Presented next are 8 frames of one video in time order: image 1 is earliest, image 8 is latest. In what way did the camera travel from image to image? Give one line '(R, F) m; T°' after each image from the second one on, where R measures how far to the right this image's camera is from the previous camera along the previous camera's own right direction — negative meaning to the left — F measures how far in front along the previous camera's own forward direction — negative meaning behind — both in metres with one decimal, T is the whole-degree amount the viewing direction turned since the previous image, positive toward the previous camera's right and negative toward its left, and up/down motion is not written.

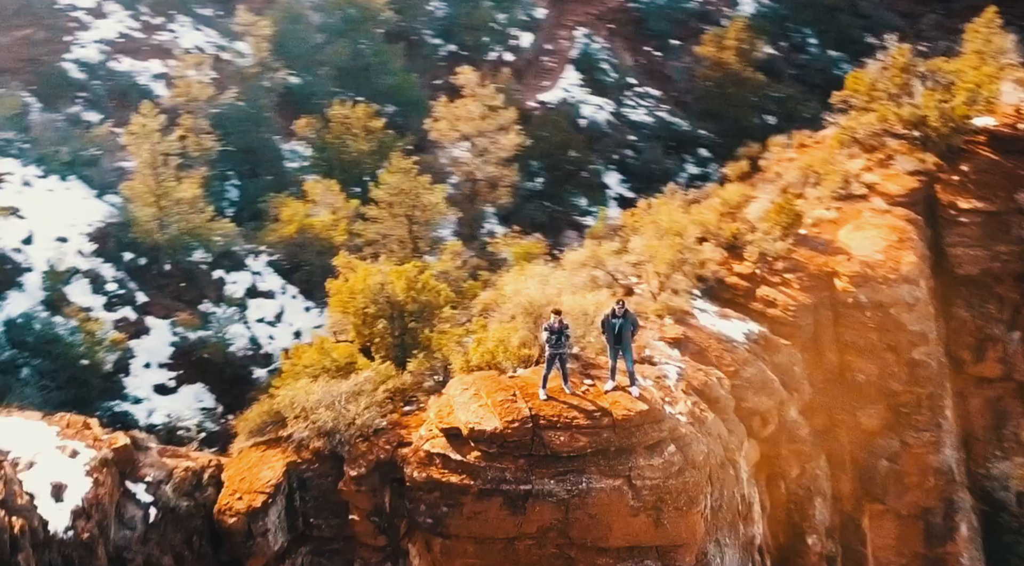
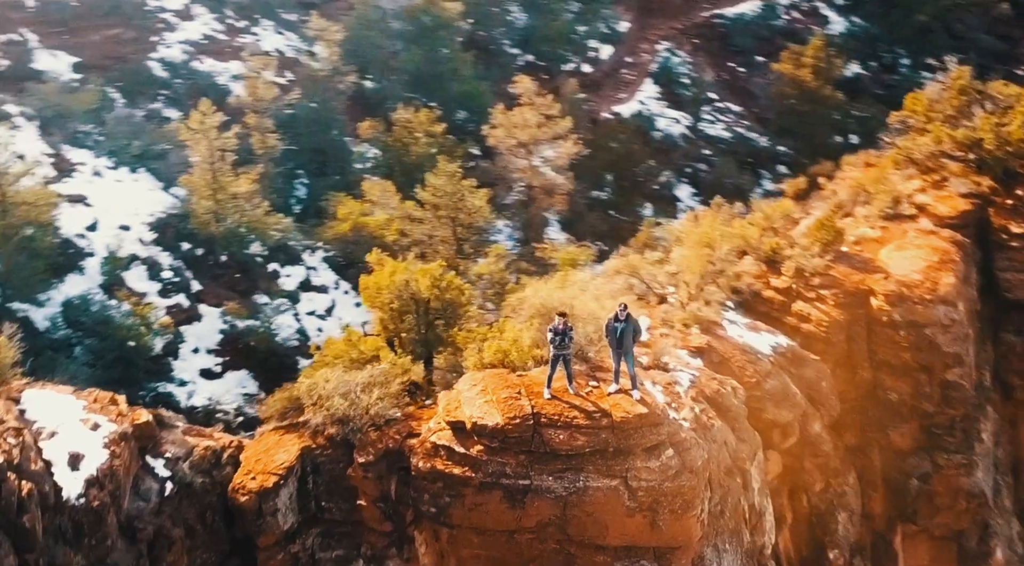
(+0.6, -0.1) m; -5°
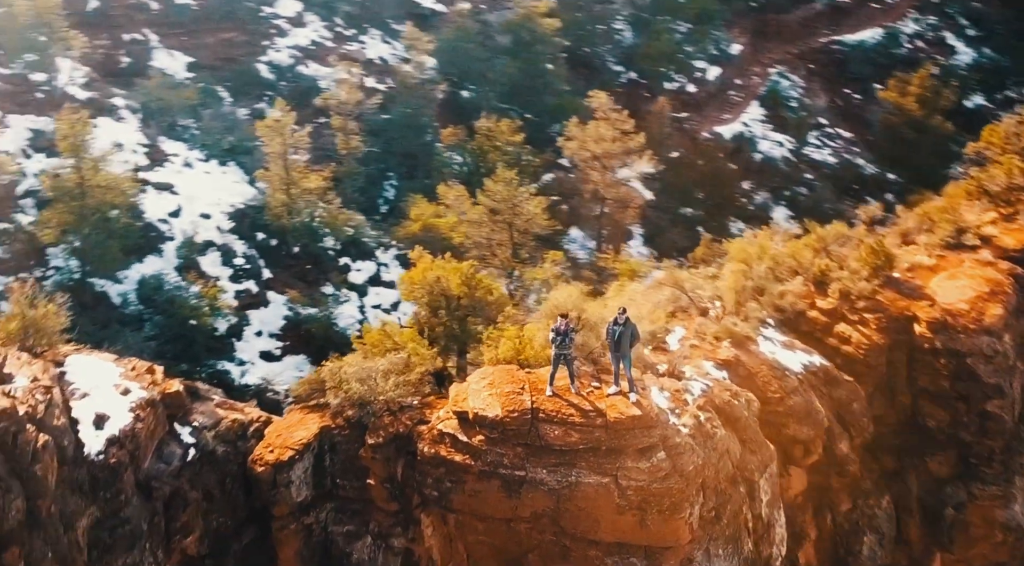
(+0.9, -0.2) m; -6°
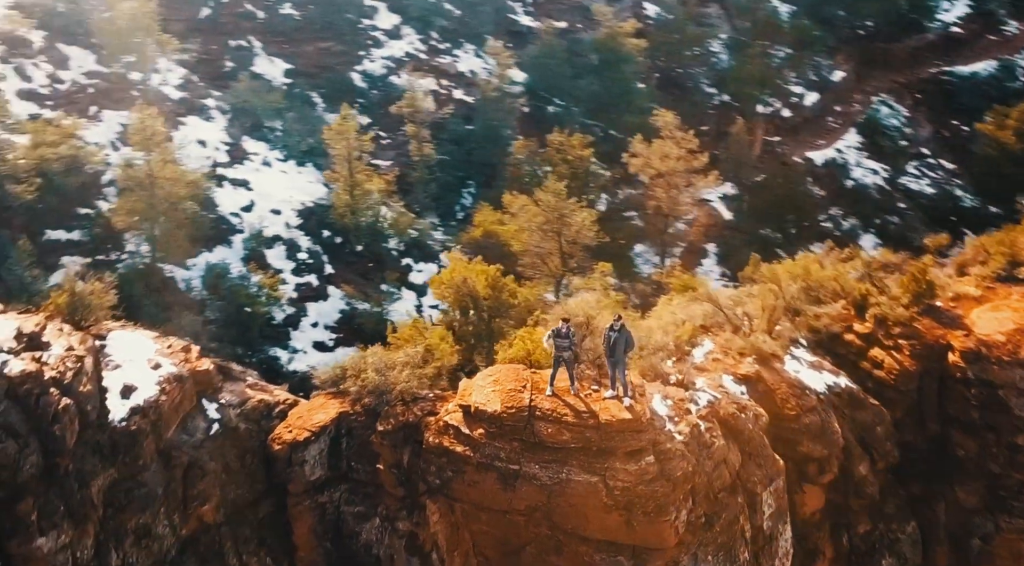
(+0.9, -0.3) m; -6°
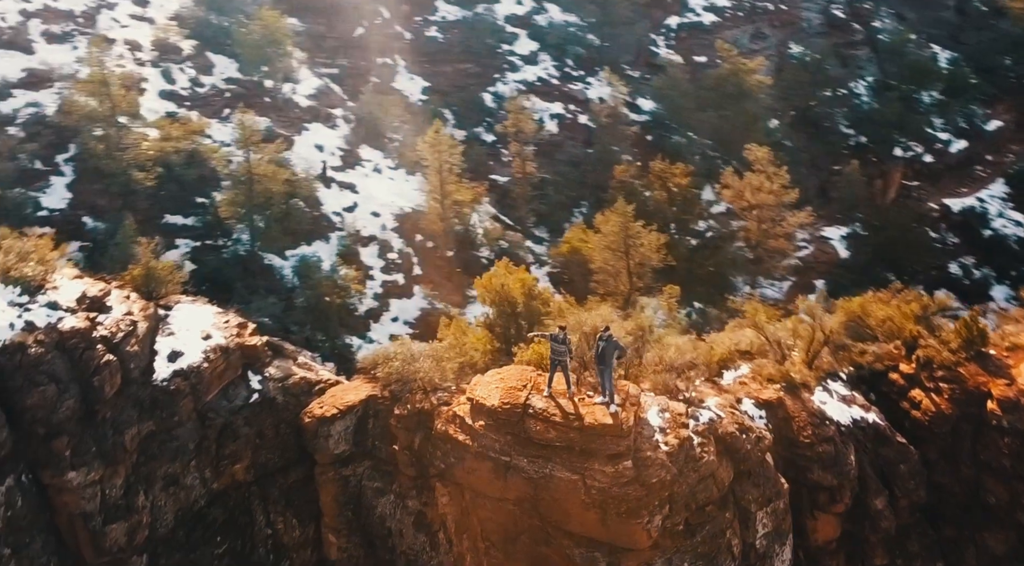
(+1.6, -0.6) m; -9°
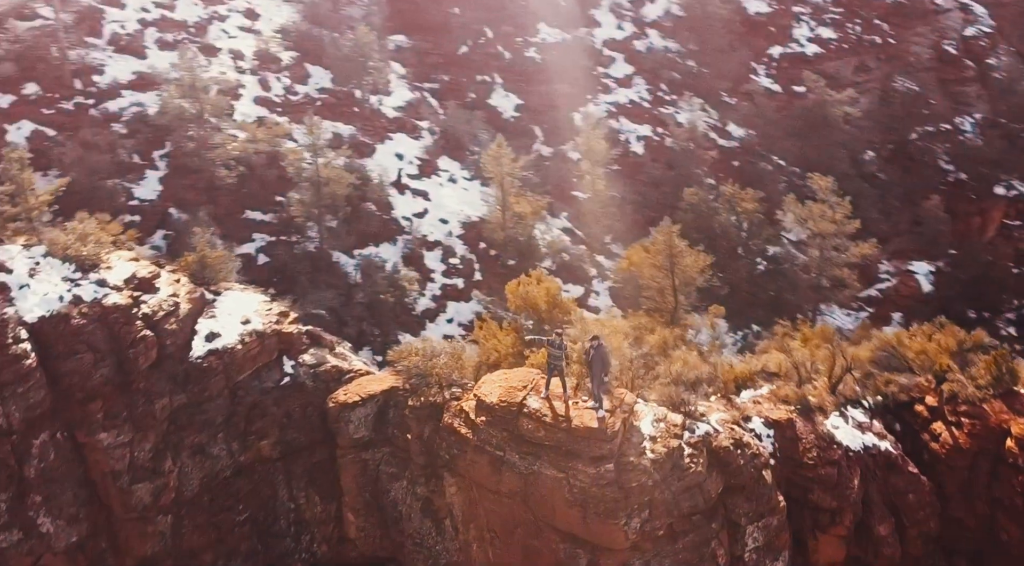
(+1.2, -0.5) m; -7°
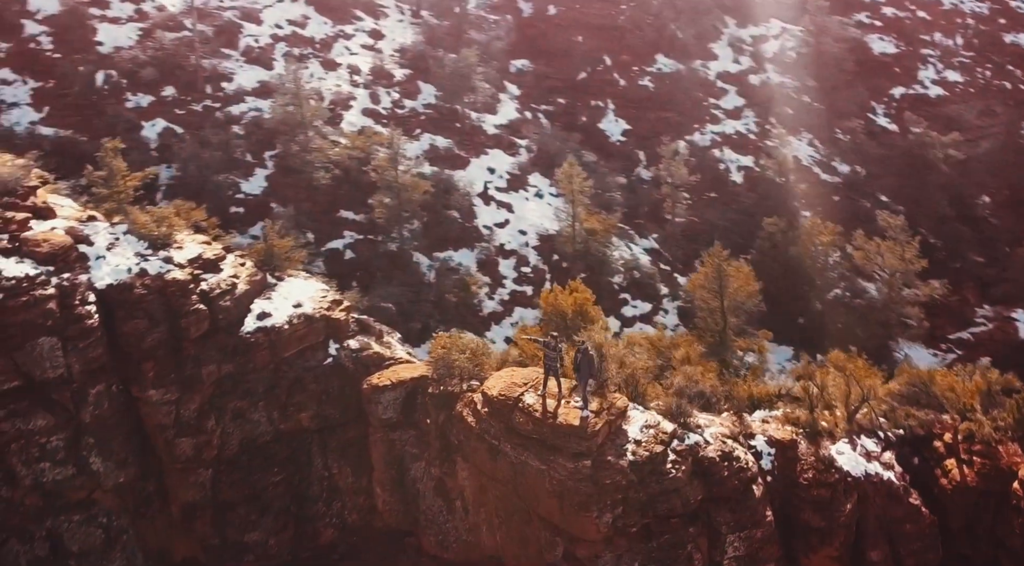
(+1.7, -0.8) m; -9°
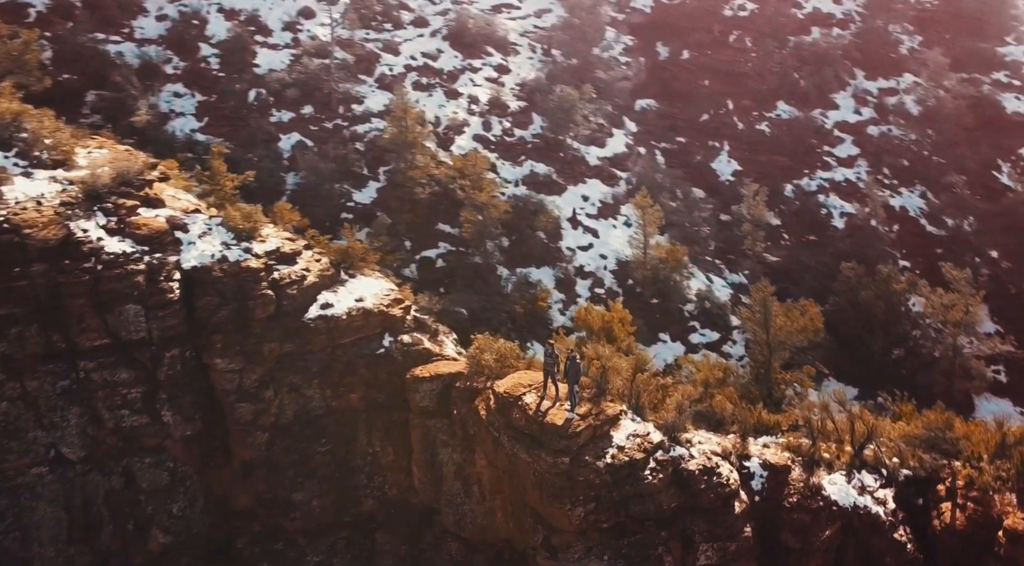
(+2.2, -1.3) m; -10°
